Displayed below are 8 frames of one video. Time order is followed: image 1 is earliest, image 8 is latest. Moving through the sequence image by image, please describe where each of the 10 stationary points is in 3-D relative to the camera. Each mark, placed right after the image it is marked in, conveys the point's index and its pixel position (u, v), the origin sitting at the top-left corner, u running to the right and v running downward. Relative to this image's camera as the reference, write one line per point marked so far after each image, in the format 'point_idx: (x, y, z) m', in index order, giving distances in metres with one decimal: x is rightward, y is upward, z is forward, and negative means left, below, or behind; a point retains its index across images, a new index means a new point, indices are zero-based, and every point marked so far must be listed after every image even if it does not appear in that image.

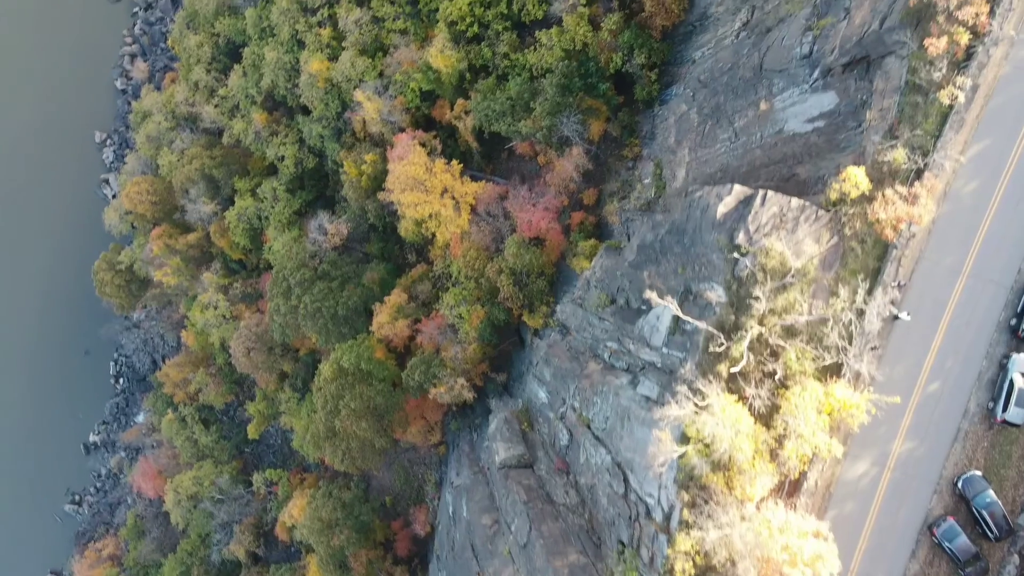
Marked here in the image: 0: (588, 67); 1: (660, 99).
0: (+1.3, +3.8, +17.8) m
1: (+2.6, +3.3, +18.1) m
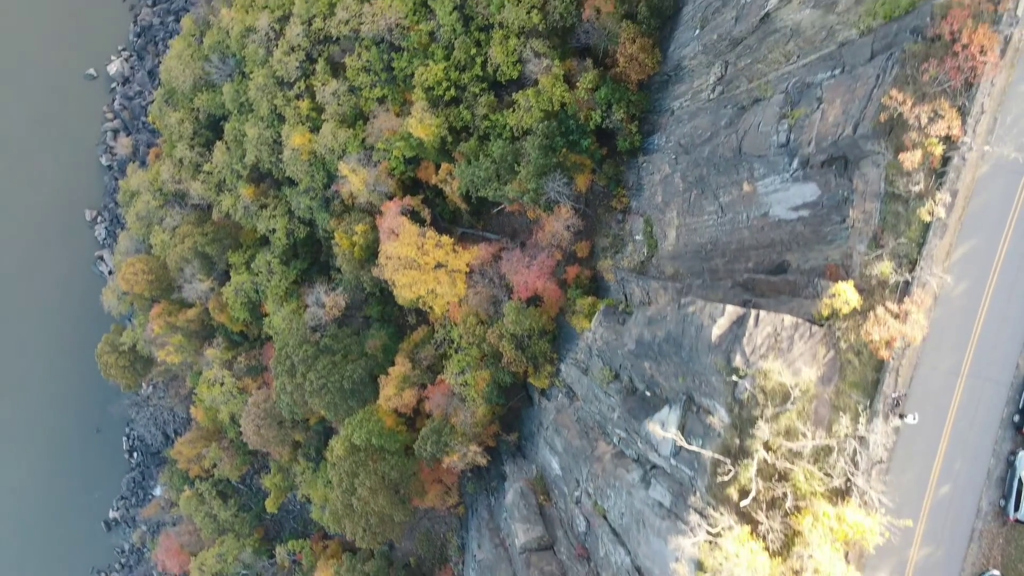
0: (+1.0, +2.8, +17.9) m
1: (+2.3, +2.5, +18.1) m
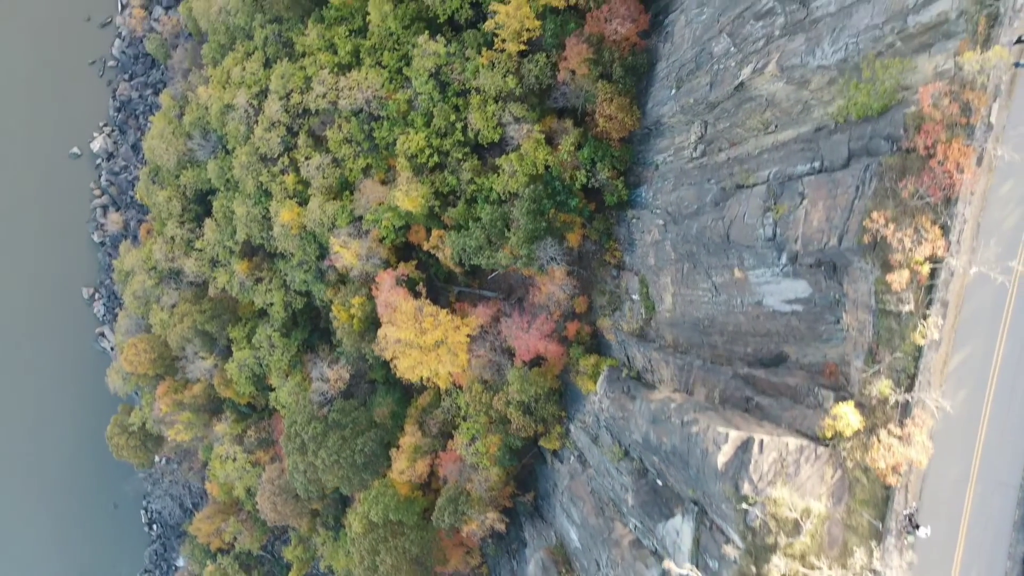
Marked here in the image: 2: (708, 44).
0: (+0.7, +1.8, +17.9) m
1: (+2.1, +1.5, +18.2) m
2: (+2.6, +3.3, +13.9) m
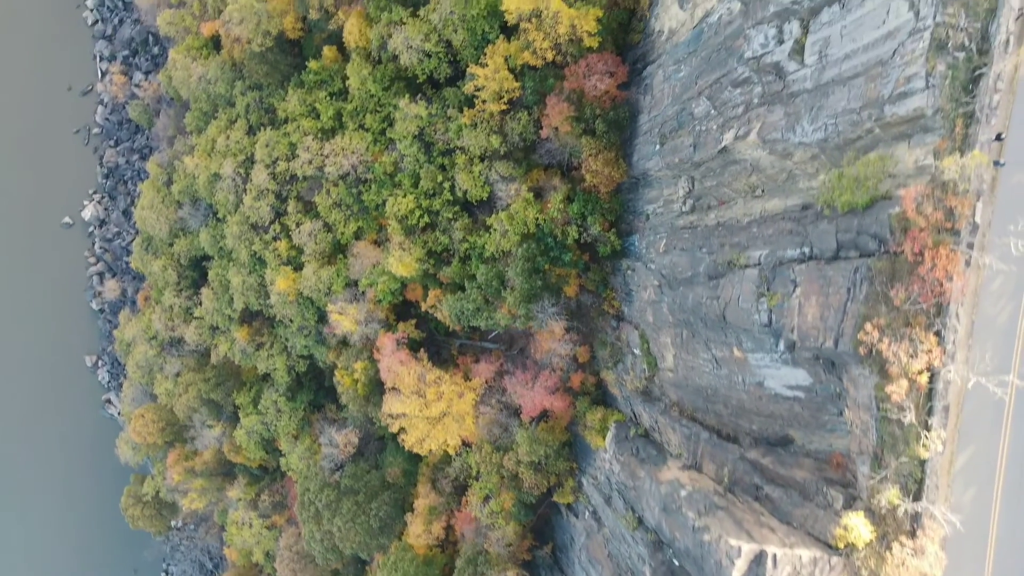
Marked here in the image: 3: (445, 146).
0: (+0.6, +0.8, +17.9) m
1: (+2.0, +0.7, +18.2) m
2: (+2.4, +2.5, +13.9) m
3: (-1.3, +2.7, +19.6) m
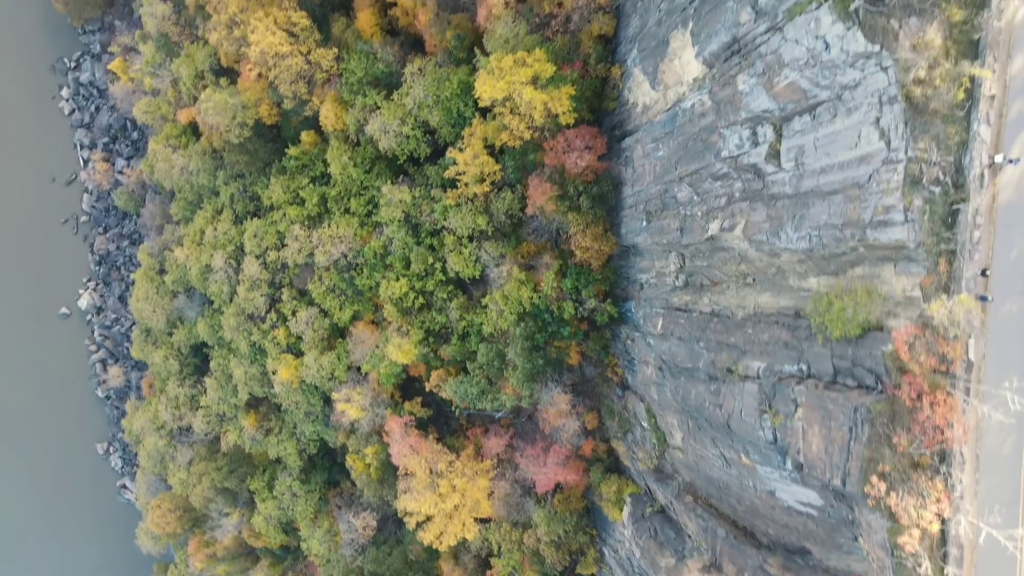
0: (+0.6, -0.5, +17.9) m
1: (+1.9, -0.5, +18.2) m
2: (+2.1, +1.3, +13.9) m
3: (-1.5, +1.2, +19.7) m
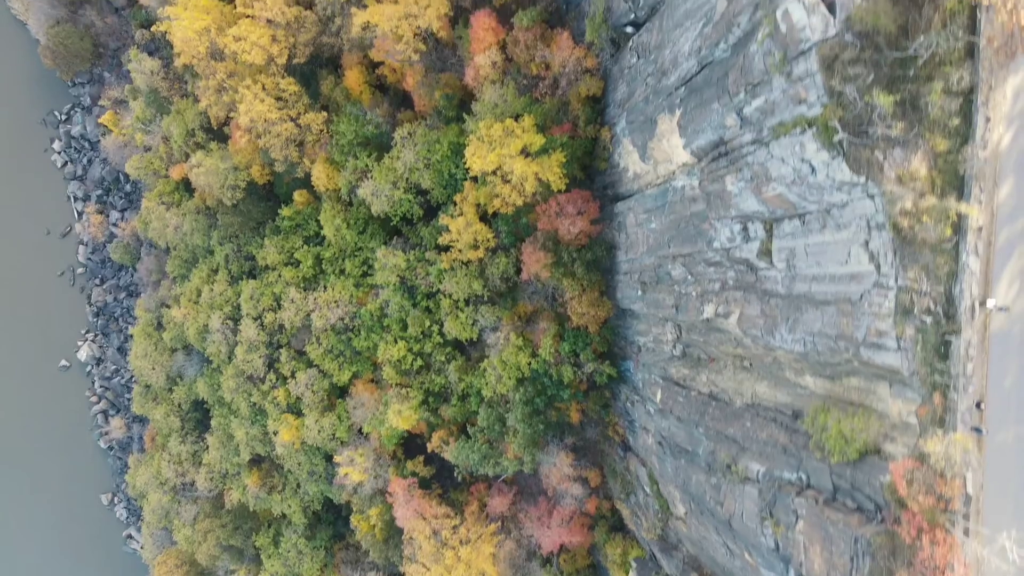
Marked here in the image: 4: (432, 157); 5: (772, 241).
0: (+0.5, -1.6, +17.9) m
1: (+1.9, -1.5, +18.1) m
2: (+2.0, +0.3, +13.9) m
3: (-1.6, 0.0, +19.6) m
4: (-1.5, +2.4, +19.2) m
5: (+2.7, +0.5, +10.7) m
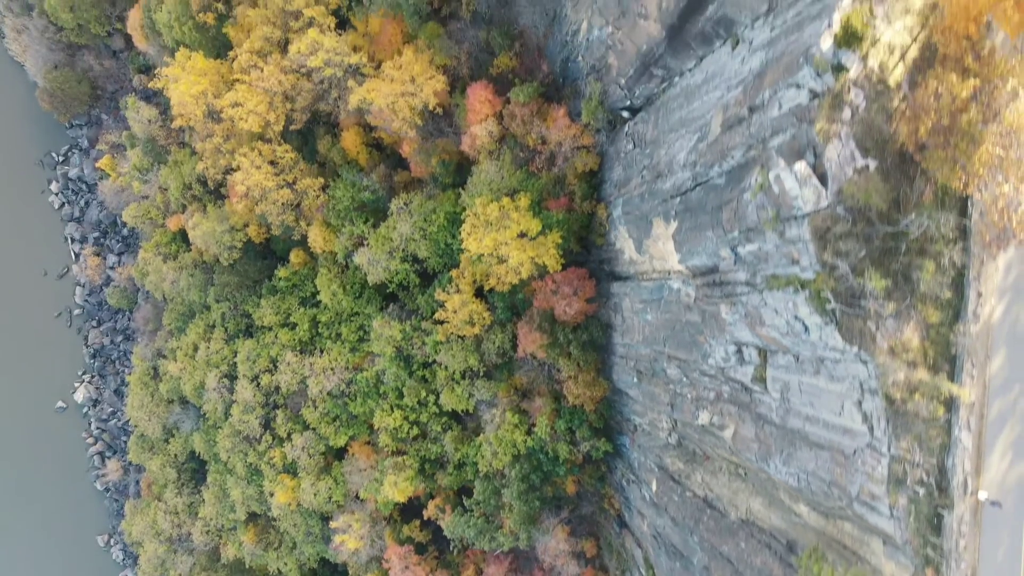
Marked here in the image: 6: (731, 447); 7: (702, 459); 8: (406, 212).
0: (+0.5, -2.9, +17.9) m
1: (+1.8, -2.9, +18.1) m
2: (+2.0, -0.9, +13.9) m
3: (-1.7, -1.3, +19.6) m
4: (-1.6, +1.1, +19.2) m
5: (+2.6, -0.8, +10.7) m
6: (+2.5, -1.8, +11.9) m
7: (+2.5, -2.2, +13.5) m
8: (-2.0, +1.5, +19.6) m
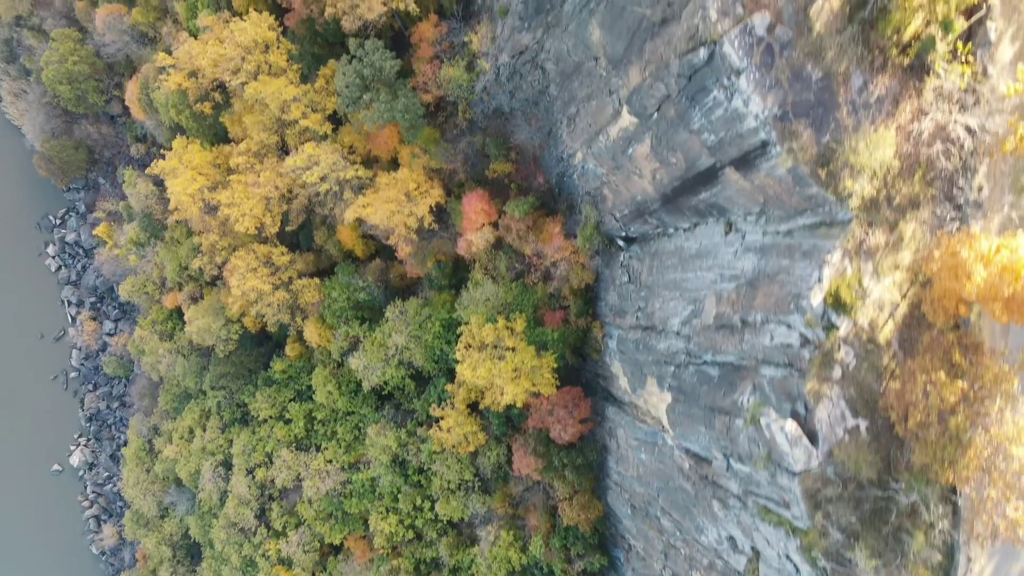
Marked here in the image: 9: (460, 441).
0: (+0.4, -4.9, +17.9) m
1: (+1.7, -4.9, +18.1) m
2: (+1.9, -2.9, +13.9) m
3: (-1.8, -3.4, +19.6) m
4: (-1.7, -0.9, +19.3) m
5: (+2.5, -2.7, +10.7) m
6: (+2.5, -3.7, +11.9) m
7: (+2.4, -4.2, +13.5) m
8: (-2.1, -0.6, +19.7) m
9: (-0.9, -2.6, +18.1) m
